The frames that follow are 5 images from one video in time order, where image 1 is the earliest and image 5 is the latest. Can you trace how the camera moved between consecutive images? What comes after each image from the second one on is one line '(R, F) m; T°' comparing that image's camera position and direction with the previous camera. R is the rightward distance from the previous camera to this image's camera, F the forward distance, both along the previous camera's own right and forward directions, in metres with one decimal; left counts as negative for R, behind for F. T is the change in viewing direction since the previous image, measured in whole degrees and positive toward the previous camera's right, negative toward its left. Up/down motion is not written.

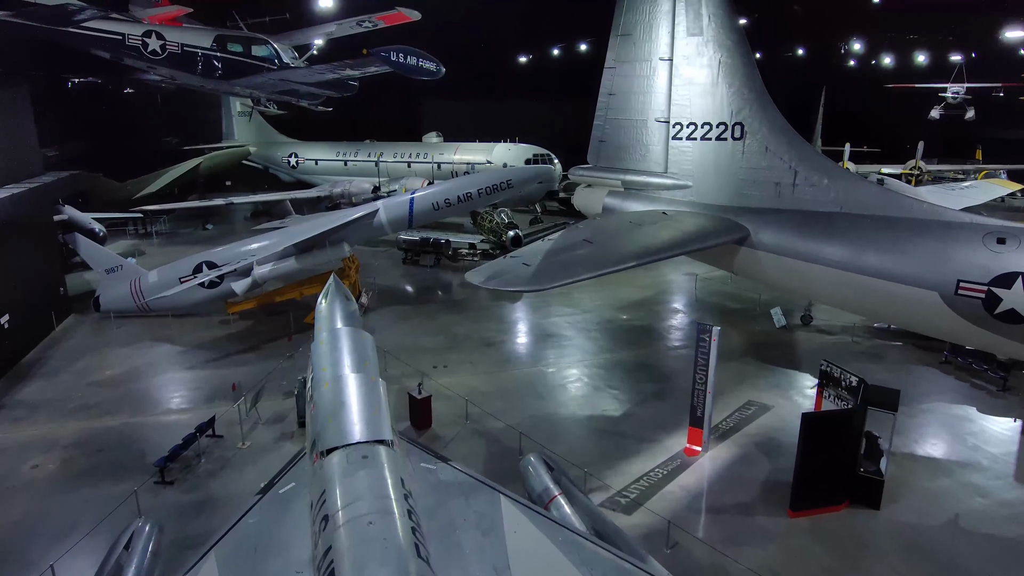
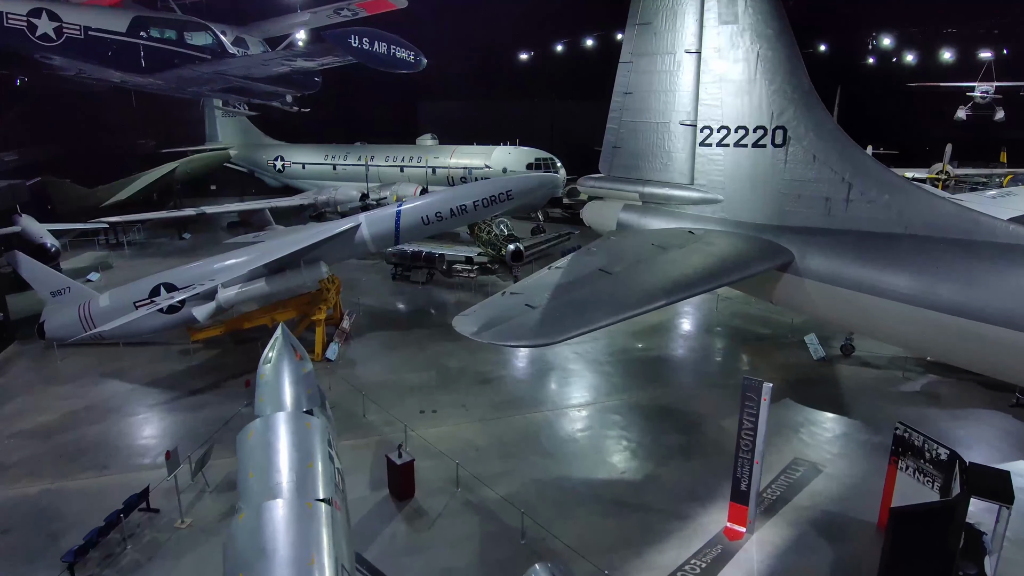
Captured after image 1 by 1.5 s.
(0.0, +1.6) m; 0°
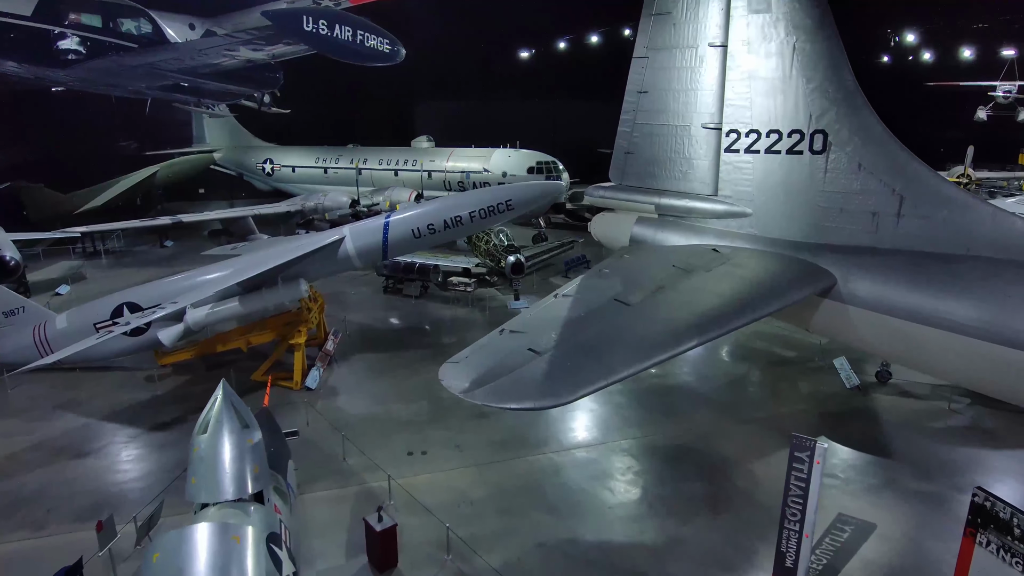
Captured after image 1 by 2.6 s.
(0.0, +1.1) m; 0°
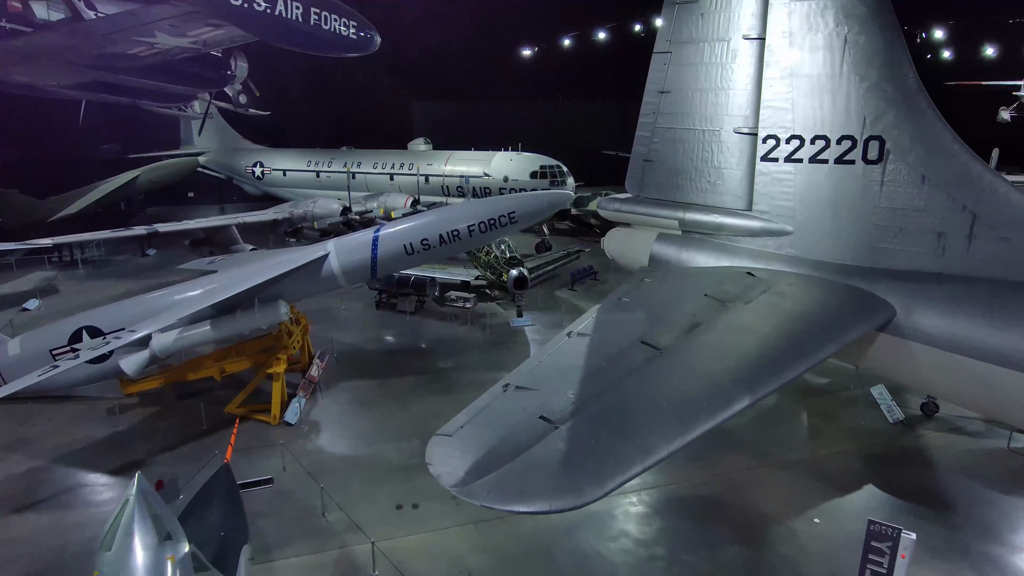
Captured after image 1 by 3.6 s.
(-0.1, +1.1) m; 0°
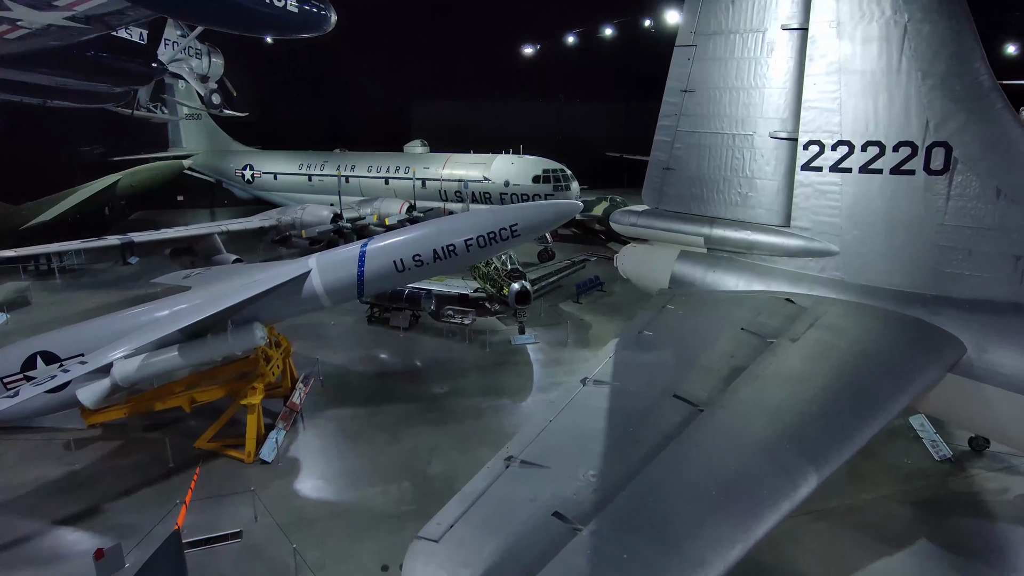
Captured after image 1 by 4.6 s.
(0.0, +0.9) m; 0°
